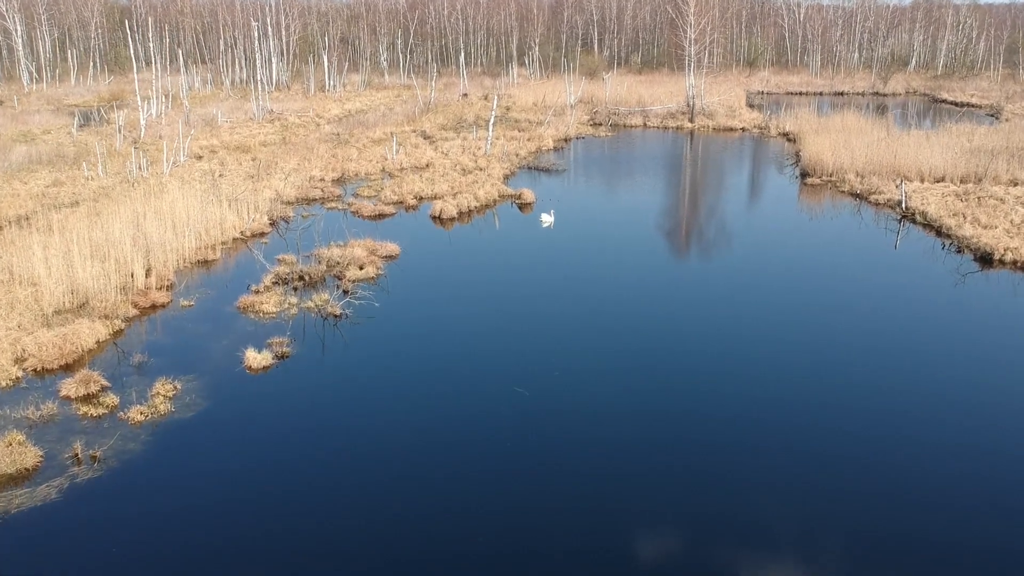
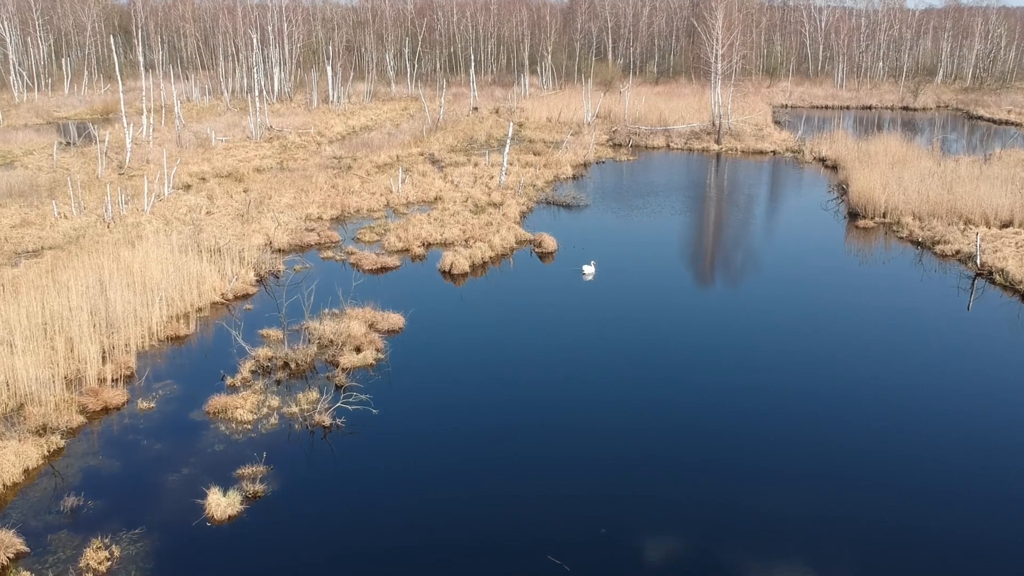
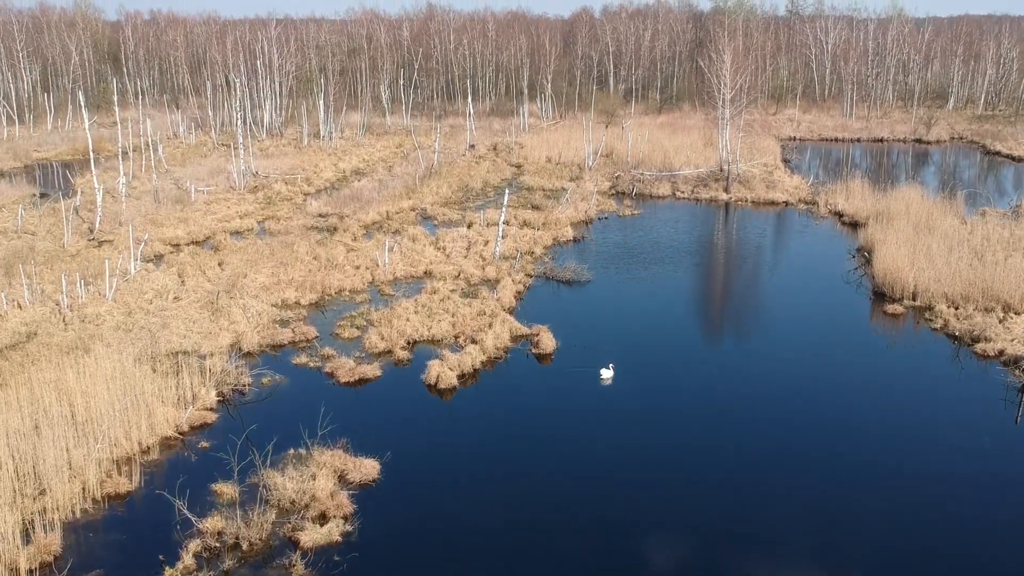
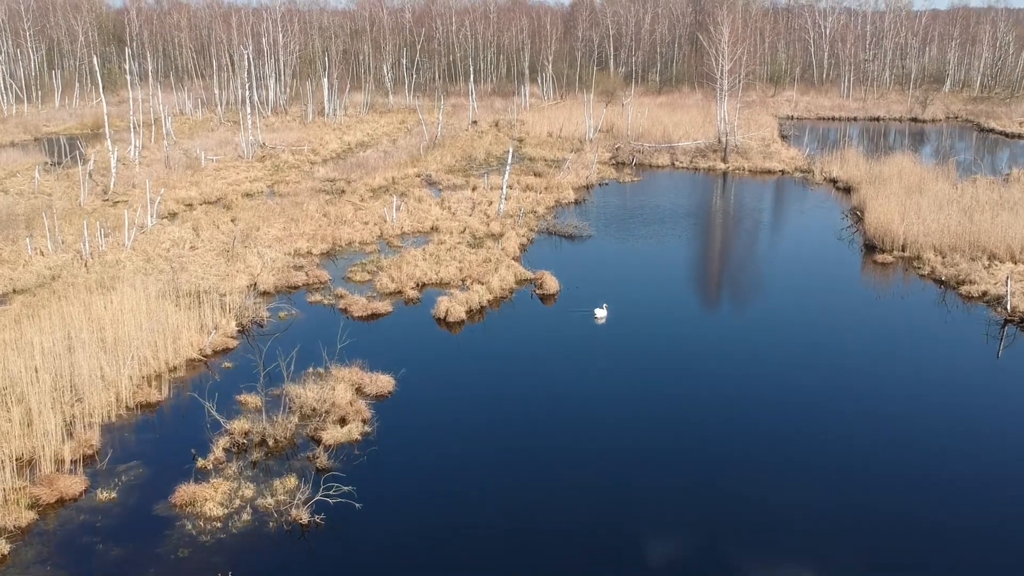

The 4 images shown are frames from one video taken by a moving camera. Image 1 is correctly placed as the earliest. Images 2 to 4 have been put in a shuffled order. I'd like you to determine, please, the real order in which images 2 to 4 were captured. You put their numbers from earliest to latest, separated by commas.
2, 4, 3
